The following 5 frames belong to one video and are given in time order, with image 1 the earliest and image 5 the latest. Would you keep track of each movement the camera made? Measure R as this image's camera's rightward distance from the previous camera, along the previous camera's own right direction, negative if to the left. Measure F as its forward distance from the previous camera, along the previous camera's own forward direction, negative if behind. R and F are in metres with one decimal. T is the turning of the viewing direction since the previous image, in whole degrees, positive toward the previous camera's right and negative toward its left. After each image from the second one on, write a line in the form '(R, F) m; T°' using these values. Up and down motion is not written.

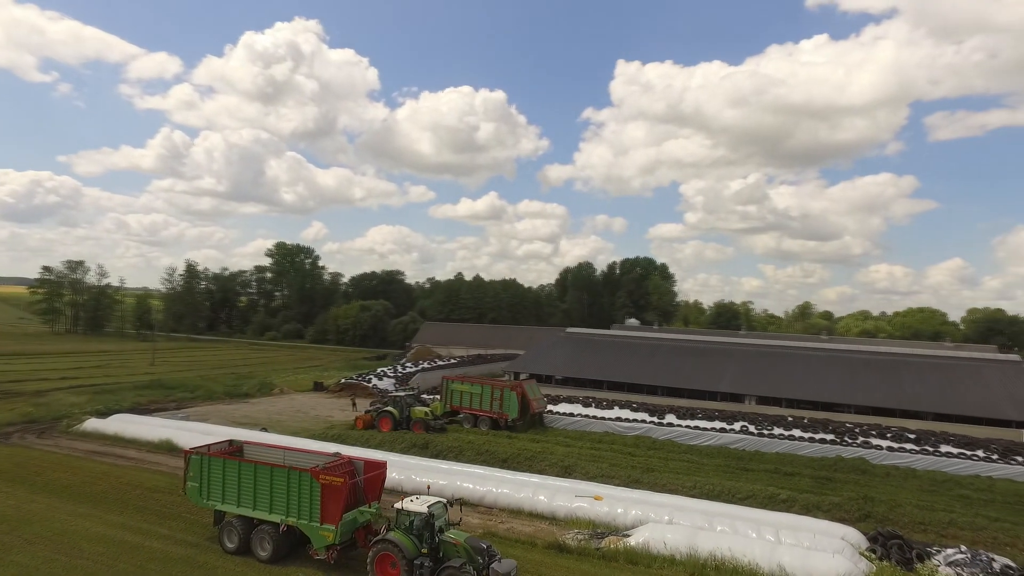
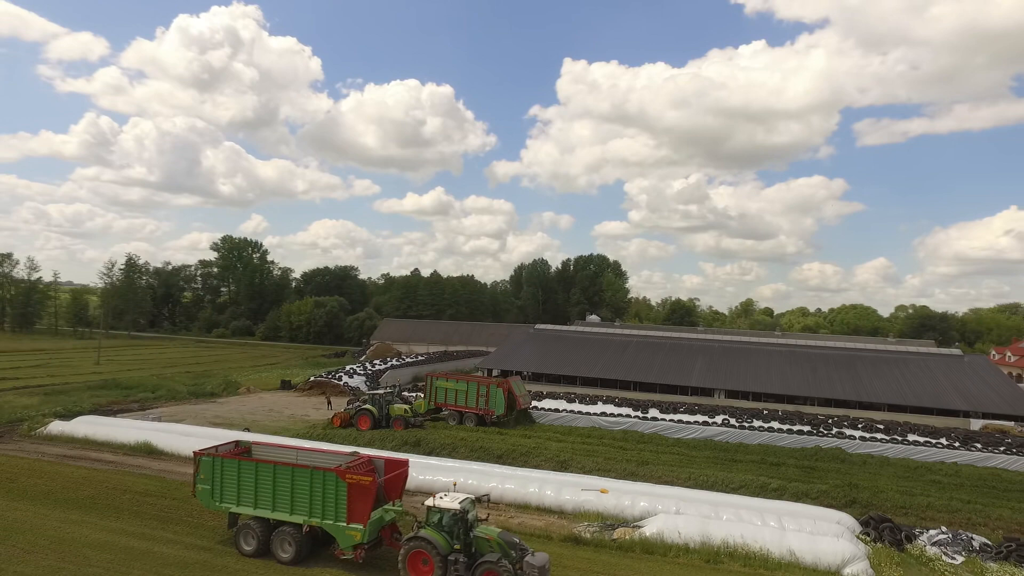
(-1.5, -0.1) m; +5°
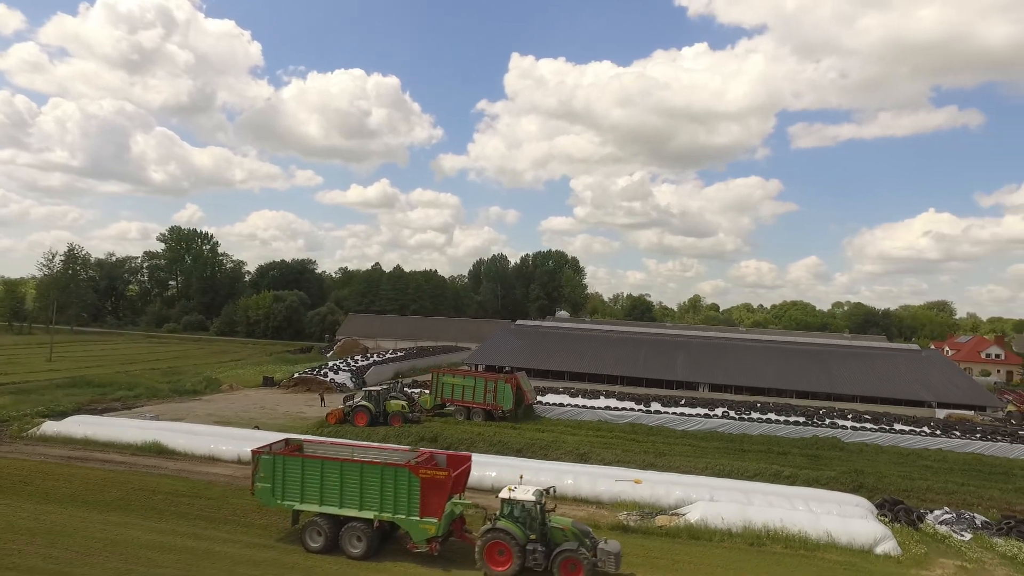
(-2.4, -0.3) m; +5°
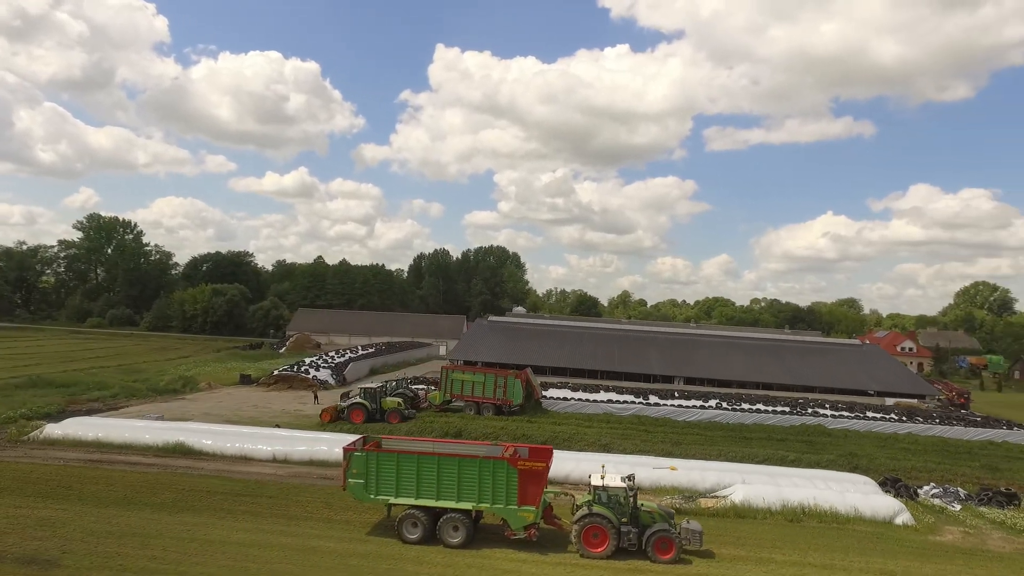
(-3.4, -0.7) m; +7°
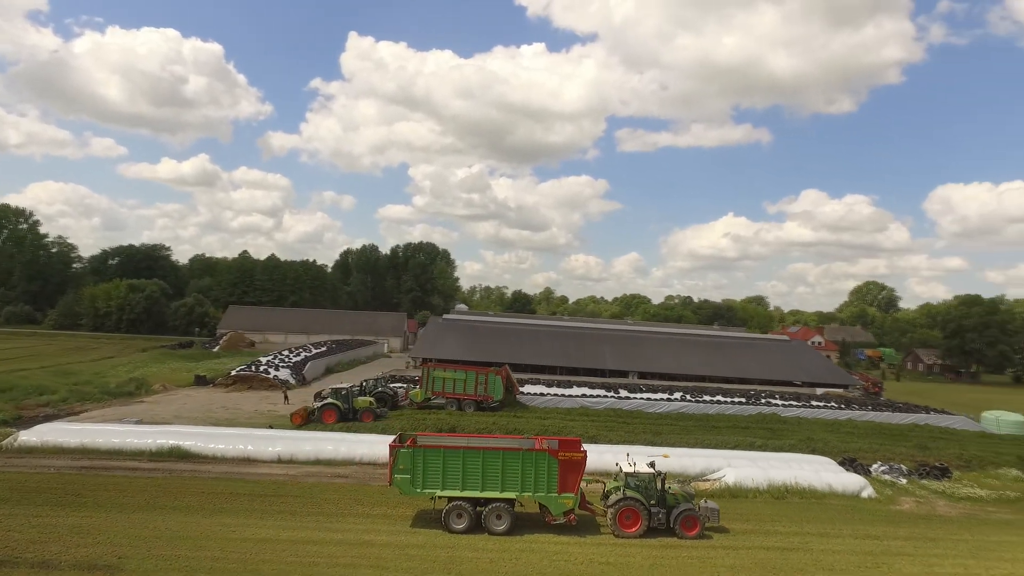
(-2.8, -0.8) m; +8°
